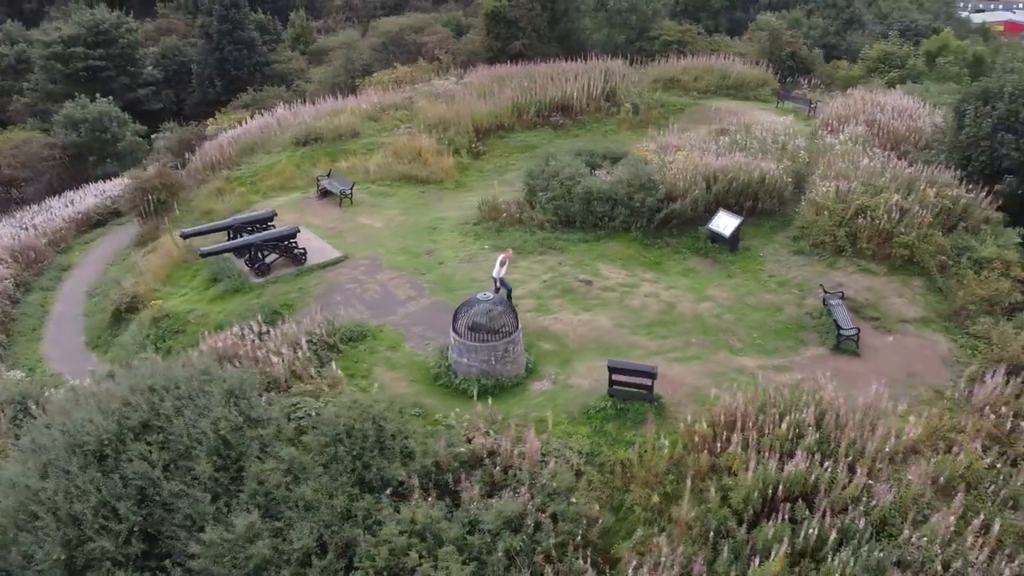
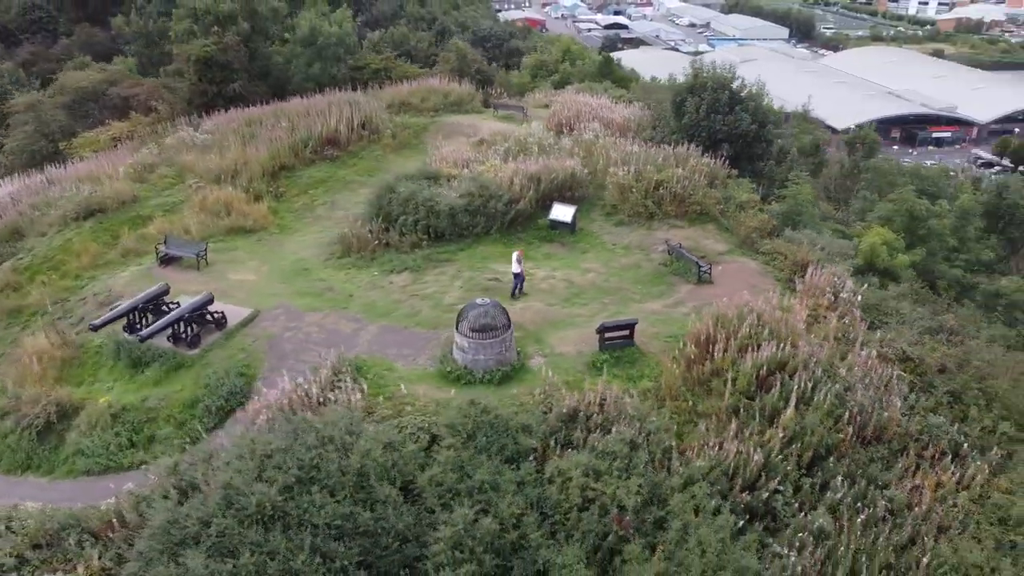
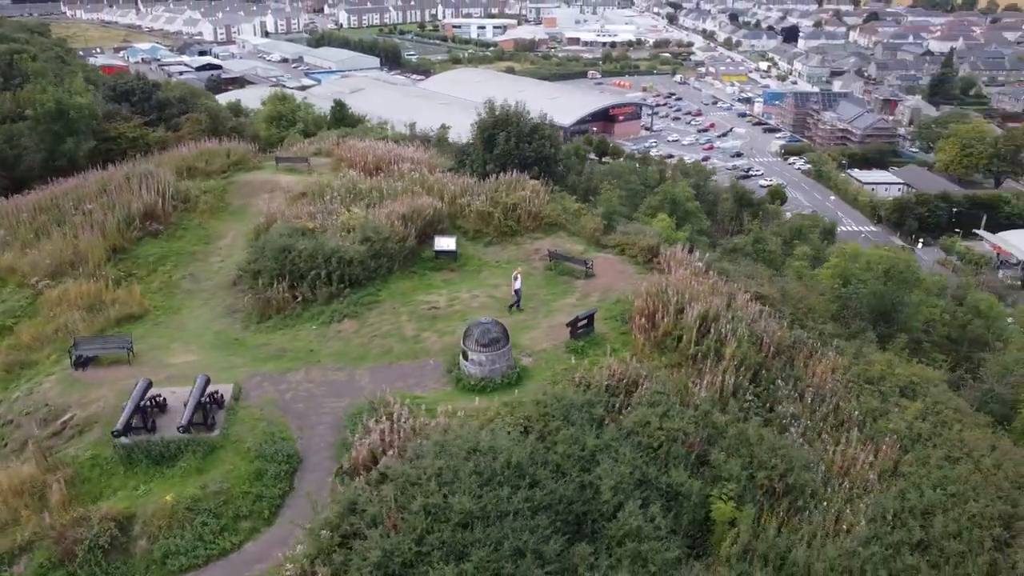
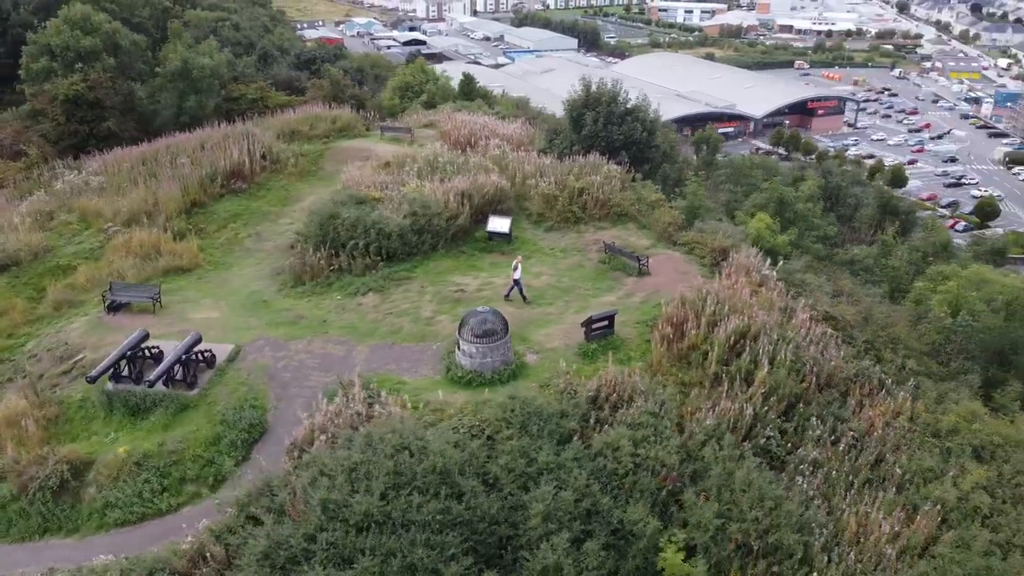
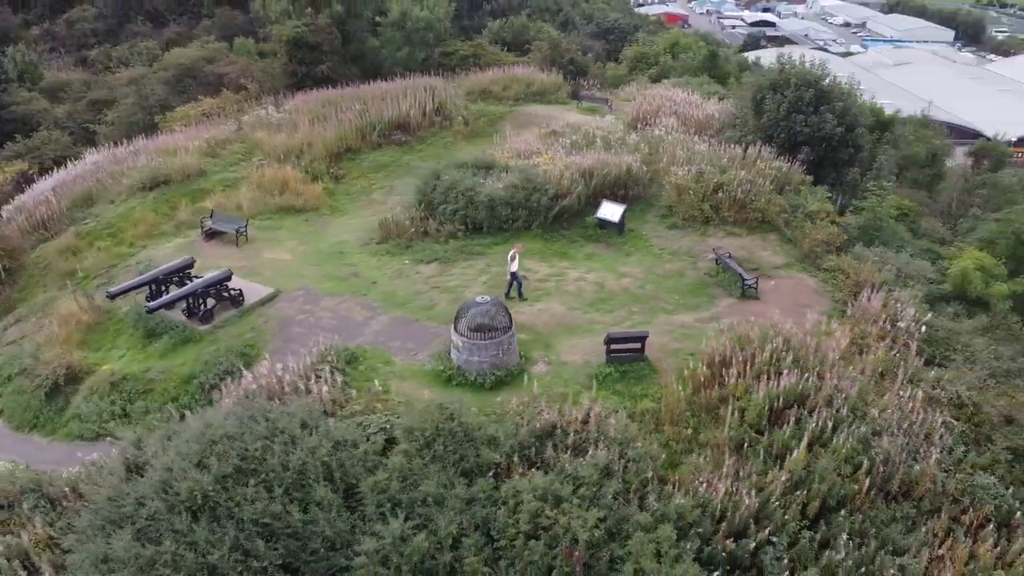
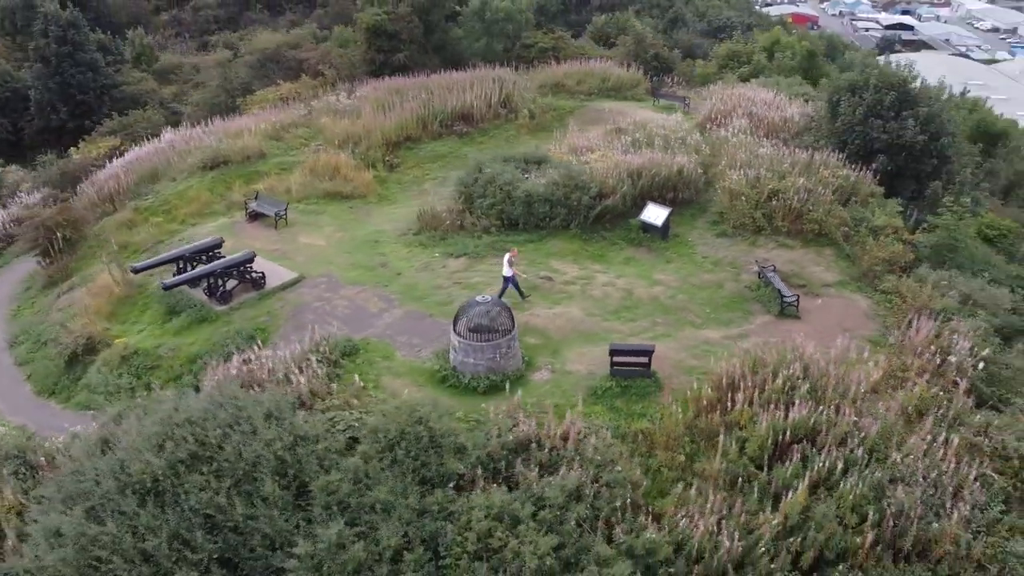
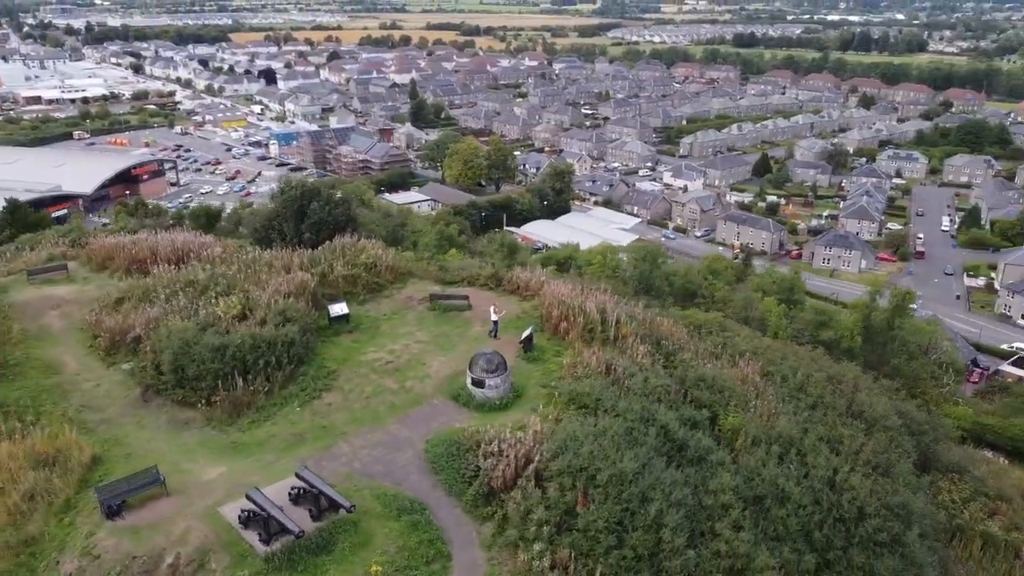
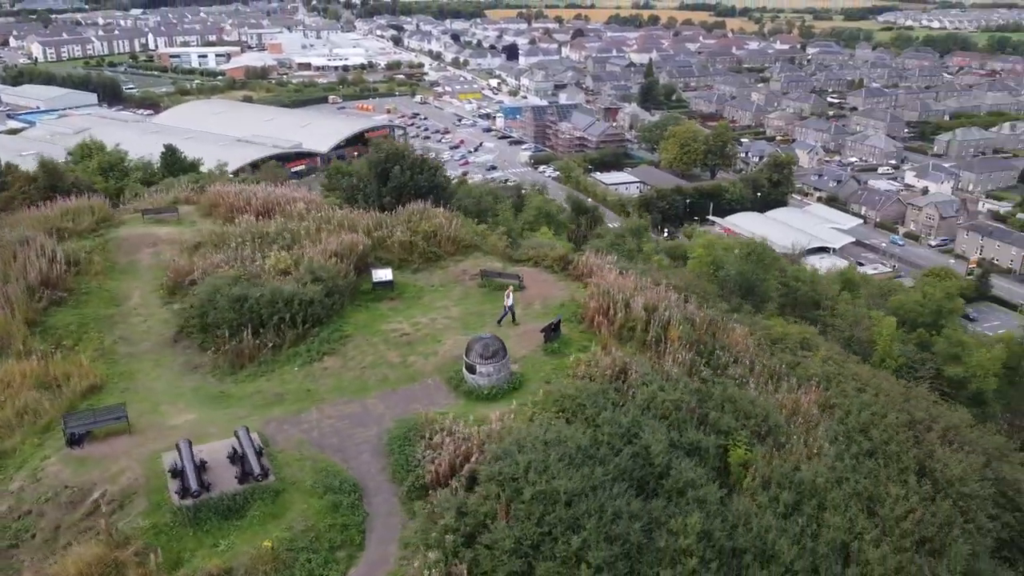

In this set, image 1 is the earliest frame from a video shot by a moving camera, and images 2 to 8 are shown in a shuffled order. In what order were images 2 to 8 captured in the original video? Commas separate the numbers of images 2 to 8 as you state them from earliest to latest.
6, 5, 2, 4, 3, 8, 7
